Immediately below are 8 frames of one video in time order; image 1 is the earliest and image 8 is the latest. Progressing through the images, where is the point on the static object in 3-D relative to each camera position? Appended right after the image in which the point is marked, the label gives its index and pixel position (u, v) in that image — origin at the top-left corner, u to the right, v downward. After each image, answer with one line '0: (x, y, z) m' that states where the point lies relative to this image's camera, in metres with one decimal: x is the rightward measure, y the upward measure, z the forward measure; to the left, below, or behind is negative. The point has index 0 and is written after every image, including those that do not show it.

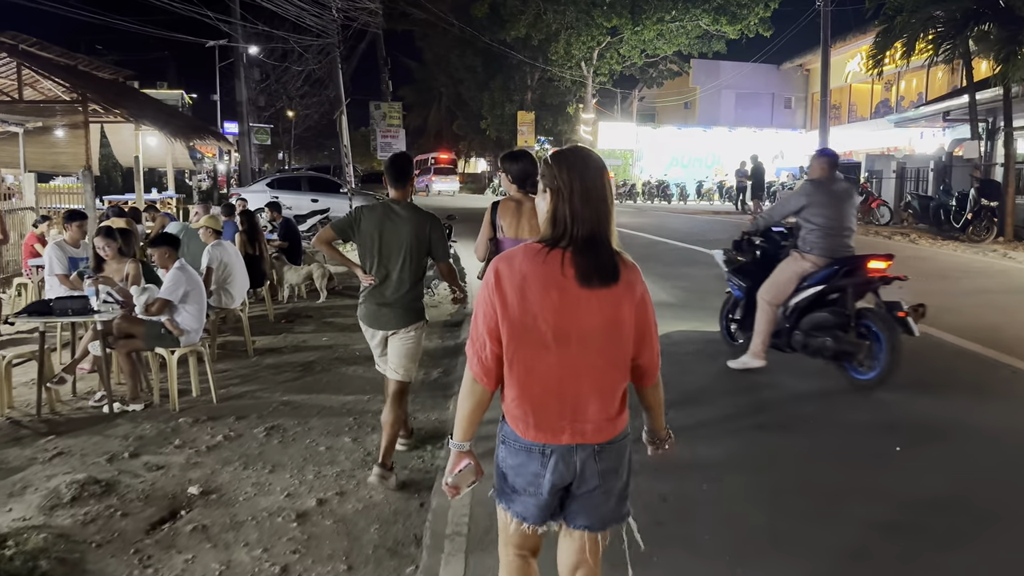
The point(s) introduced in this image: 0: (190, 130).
0: (-7.6, +3.7, +19.5) m
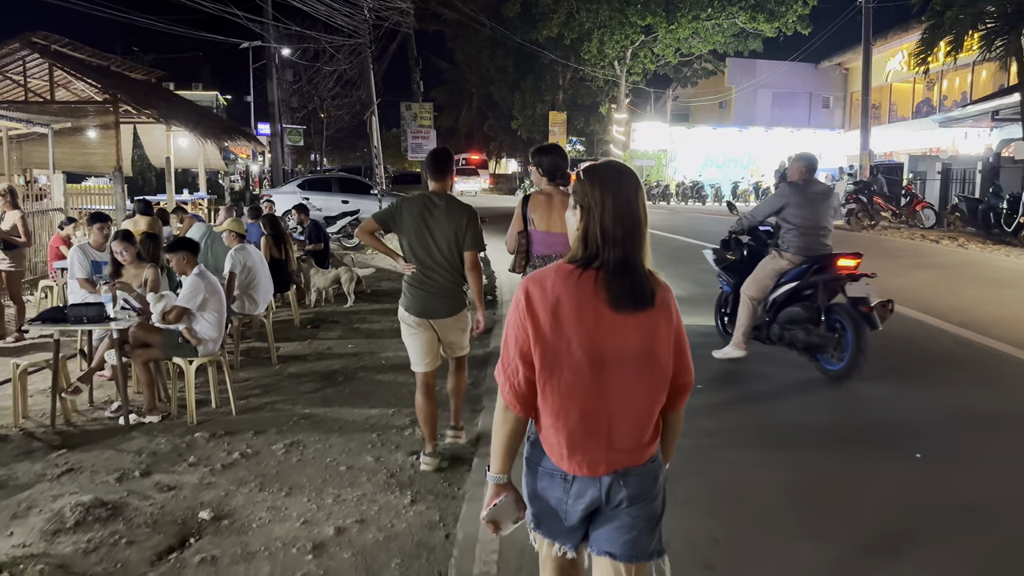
0: (-6.8, +3.7, +19.4) m
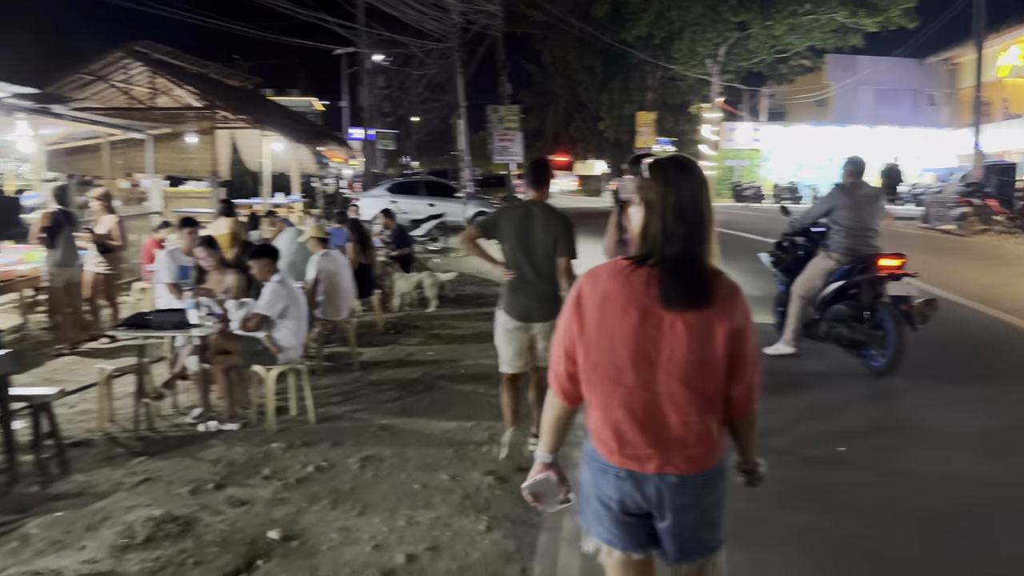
0: (-4.8, +3.6, +19.7) m
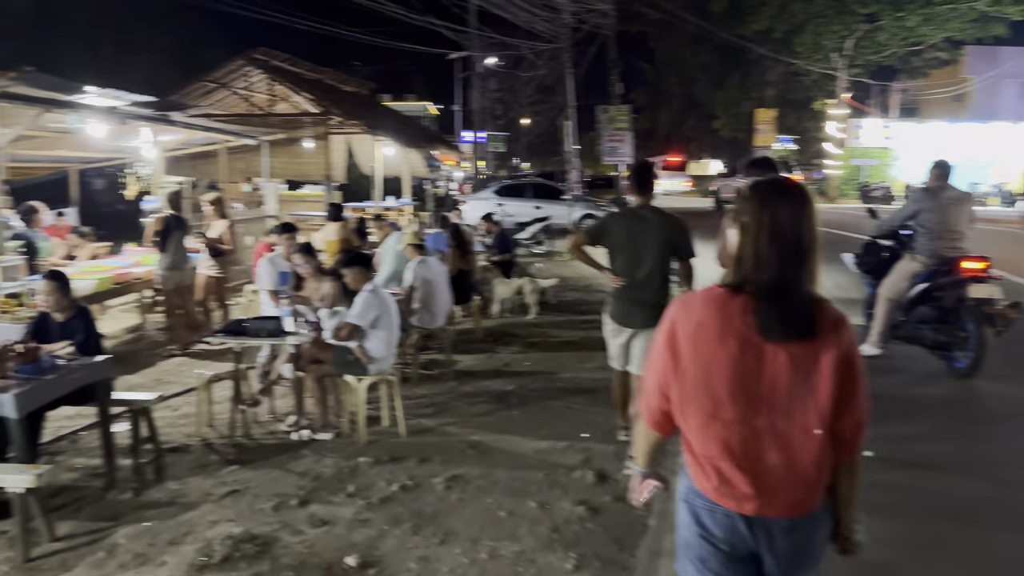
0: (-2.2, +3.6, +19.9) m
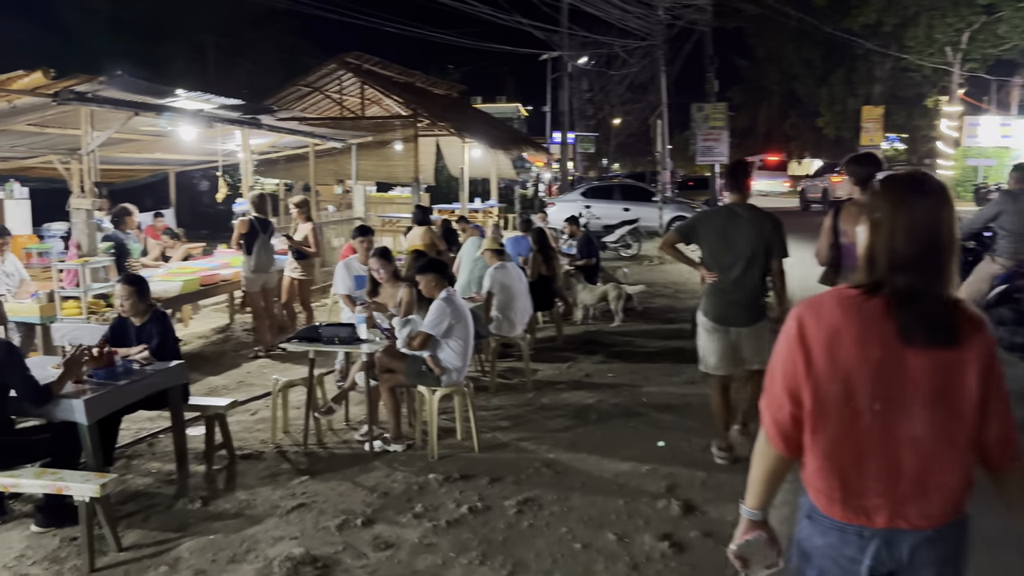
0: (0.0, +3.5, +19.7) m
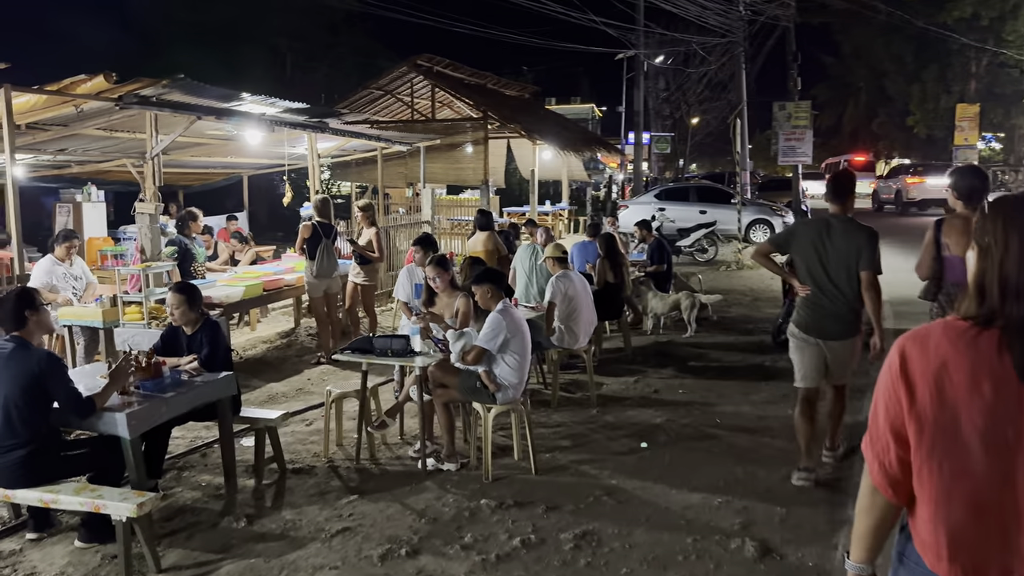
0: (+1.7, +3.4, +19.3) m
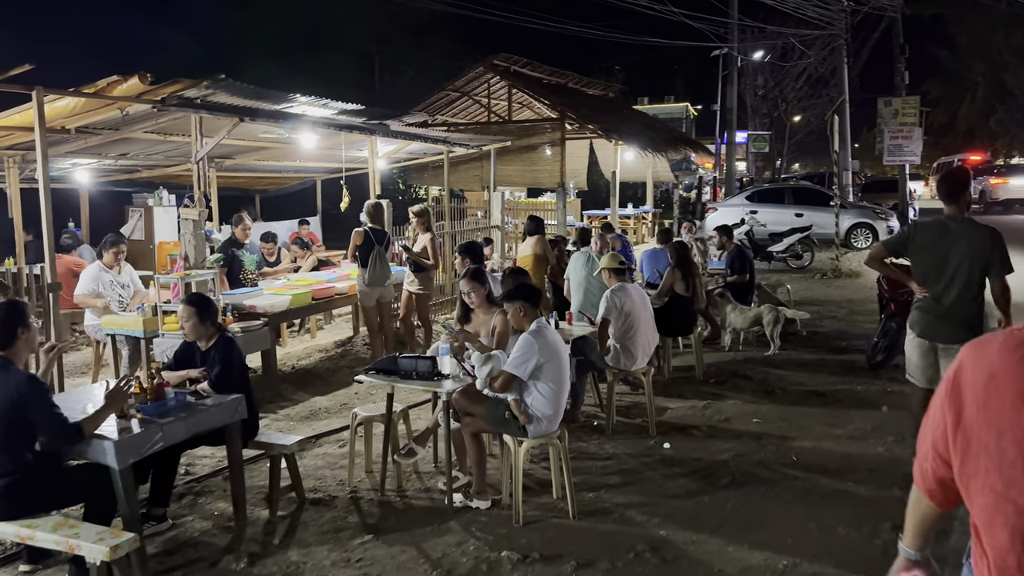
0: (+3.5, +3.3, +18.5) m
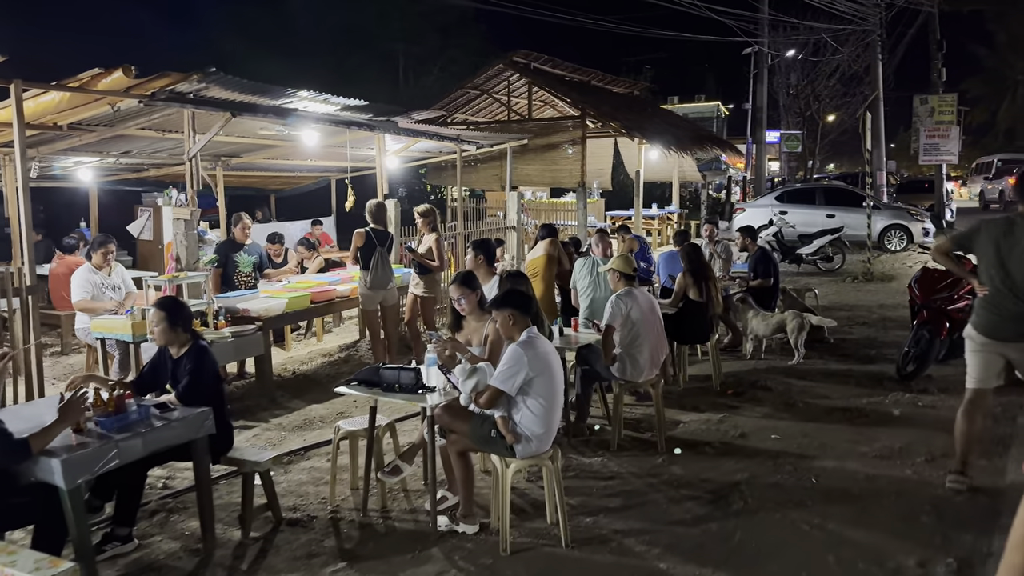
0: (+4.0, +3.2, +18.0) m
